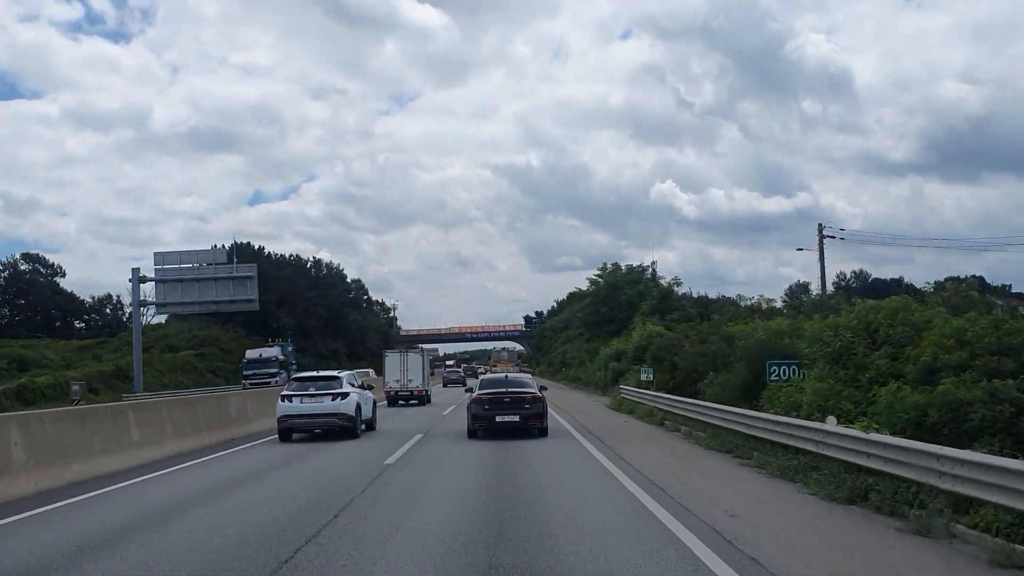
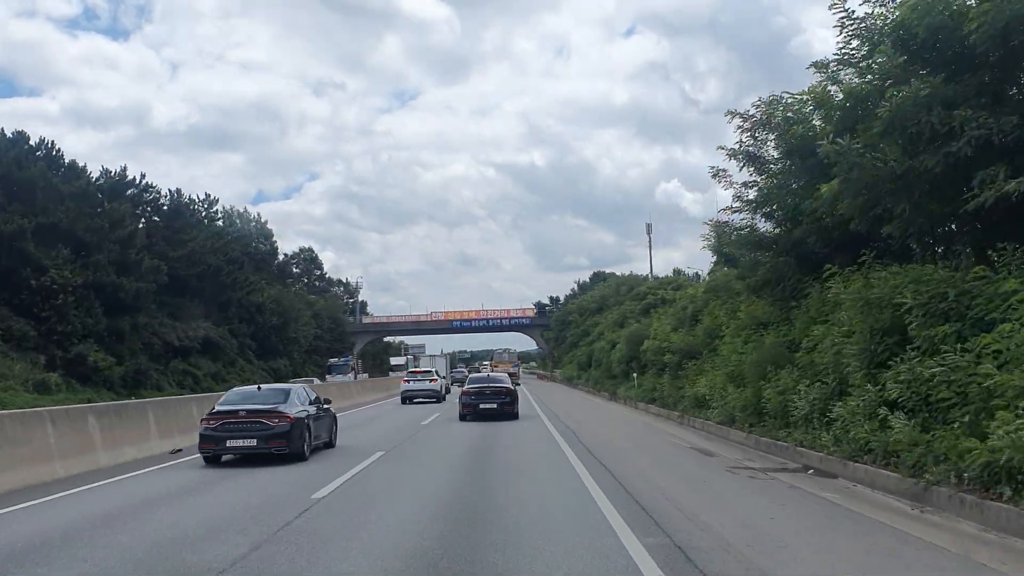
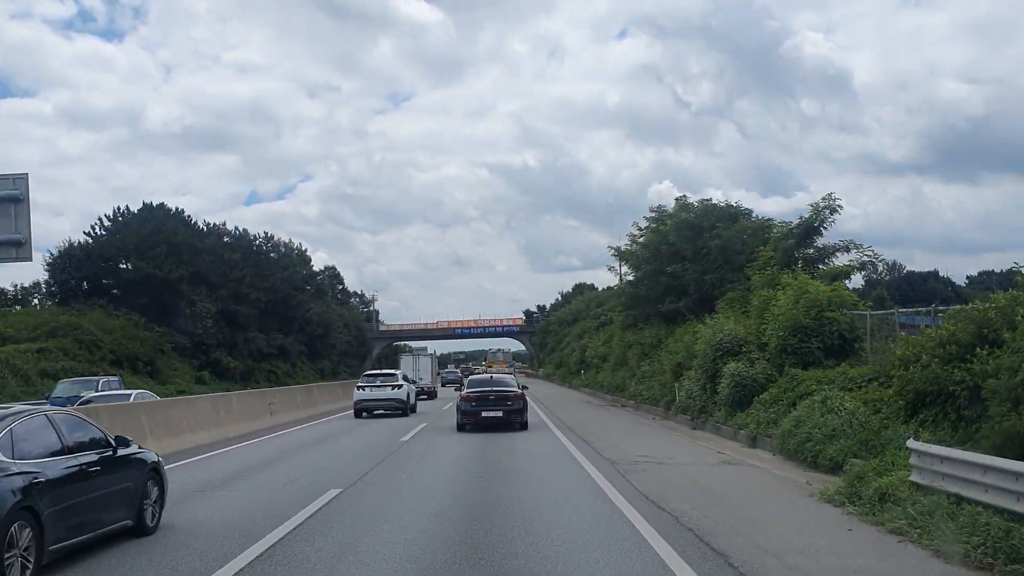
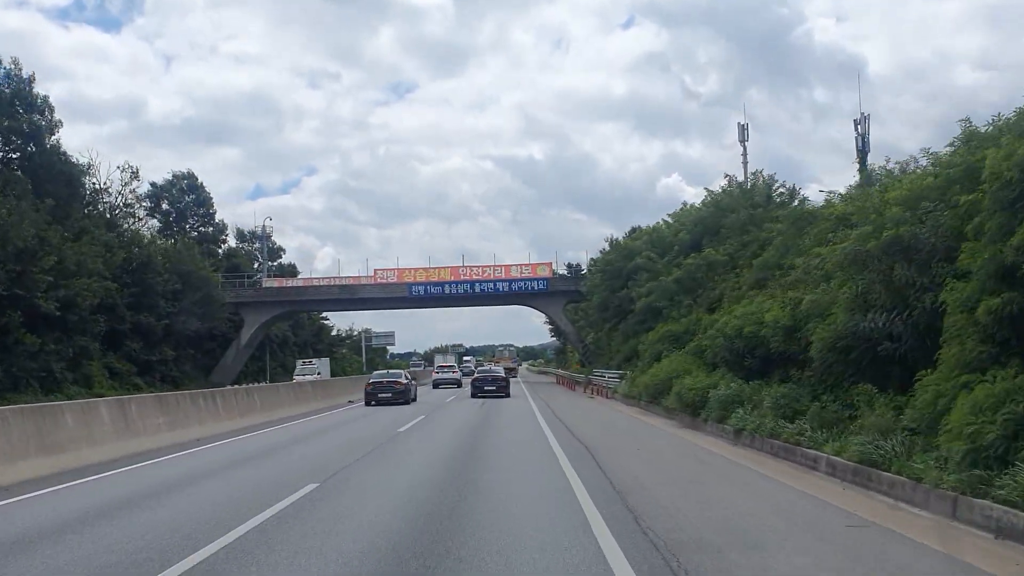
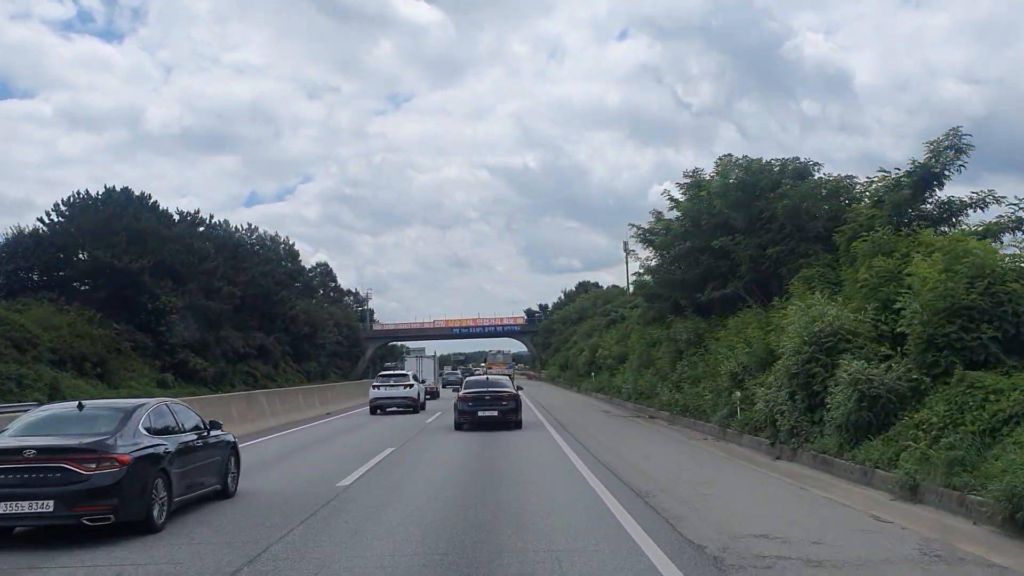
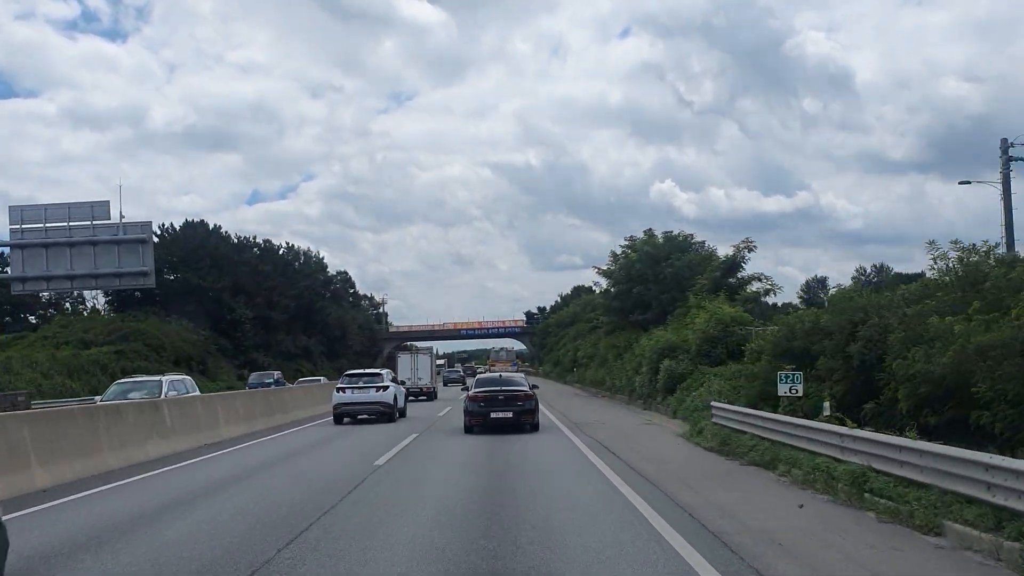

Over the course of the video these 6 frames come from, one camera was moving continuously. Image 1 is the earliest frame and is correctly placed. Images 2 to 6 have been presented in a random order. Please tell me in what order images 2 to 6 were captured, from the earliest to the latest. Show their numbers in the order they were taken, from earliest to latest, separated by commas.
6, 3, 5, 2, 4
